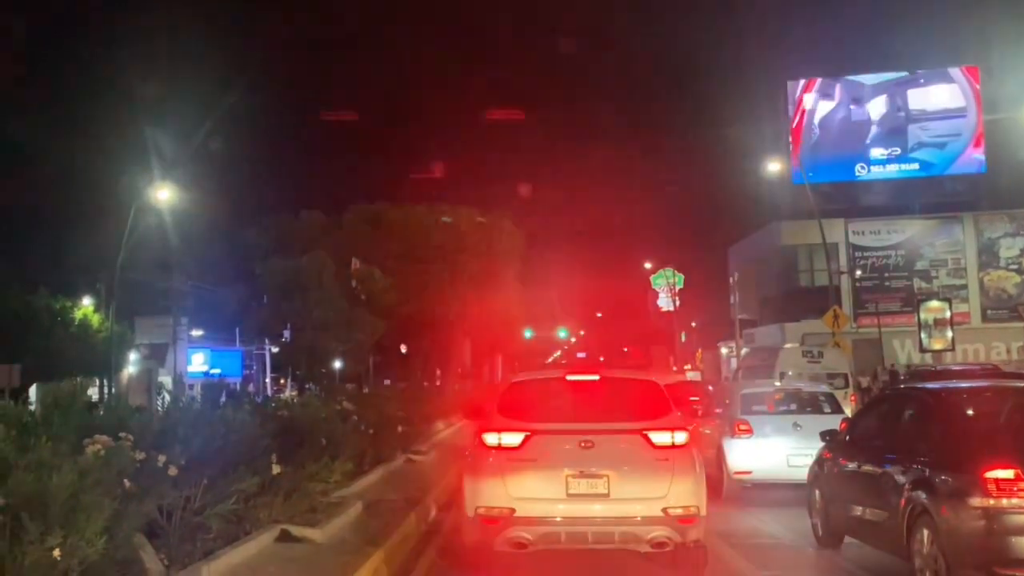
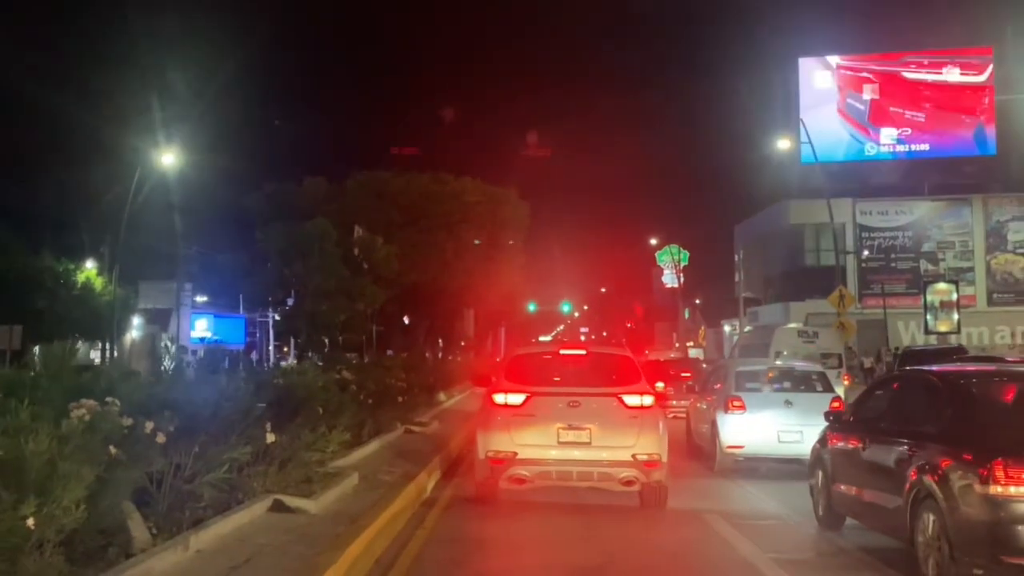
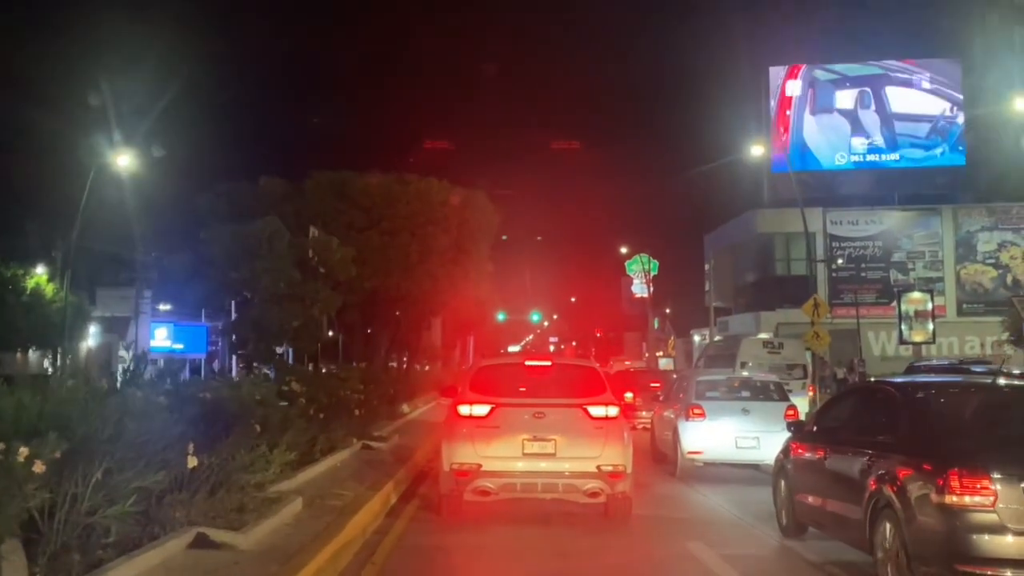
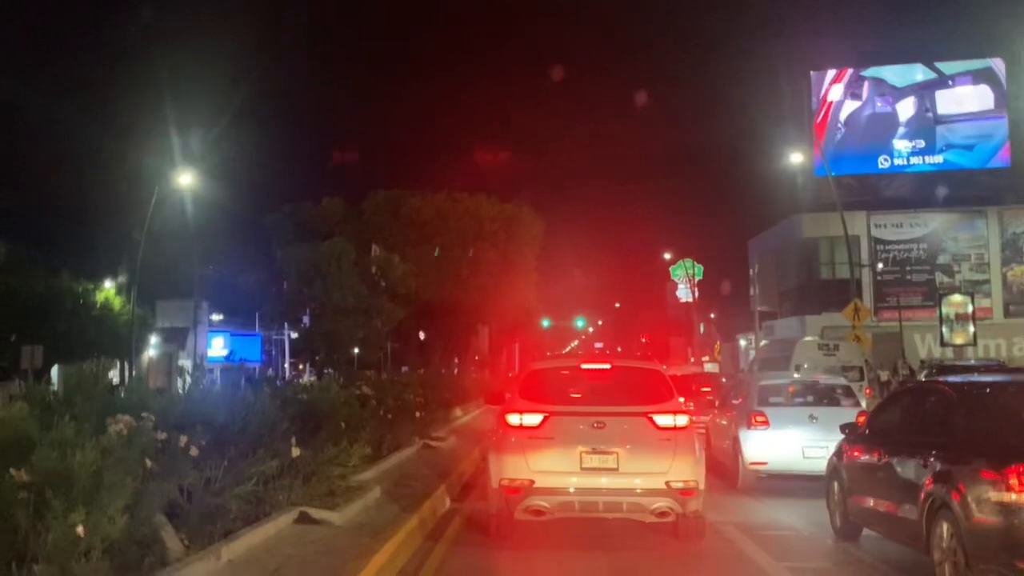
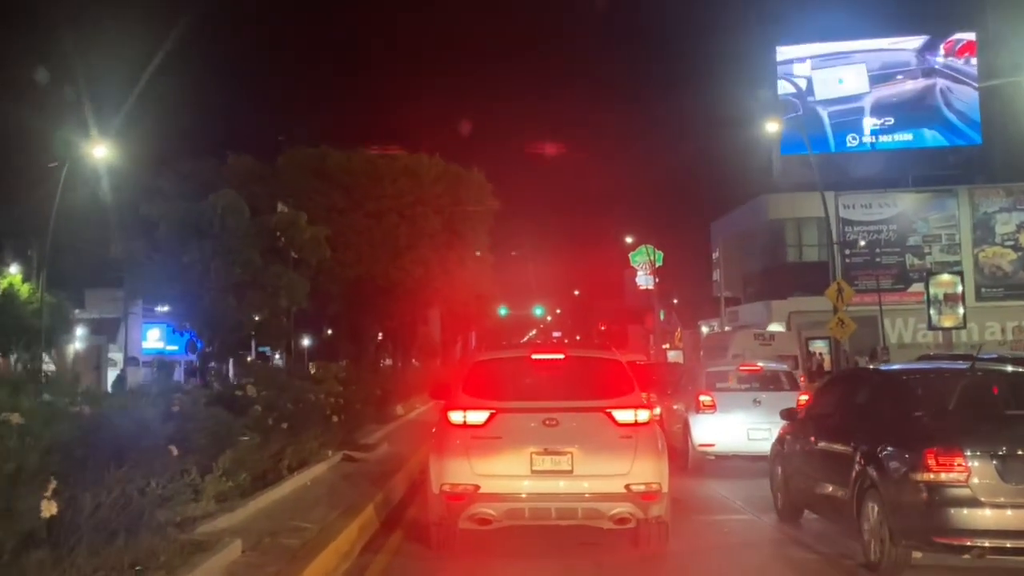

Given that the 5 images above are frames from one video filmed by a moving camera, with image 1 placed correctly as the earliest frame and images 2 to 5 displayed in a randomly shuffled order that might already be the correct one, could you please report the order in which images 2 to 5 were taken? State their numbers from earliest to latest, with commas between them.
4, 2, 3, 5
